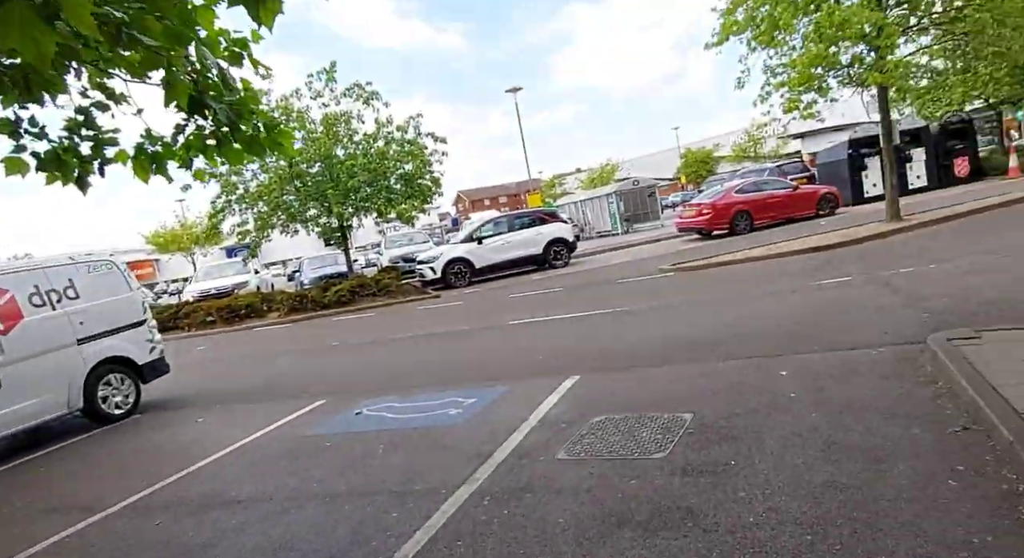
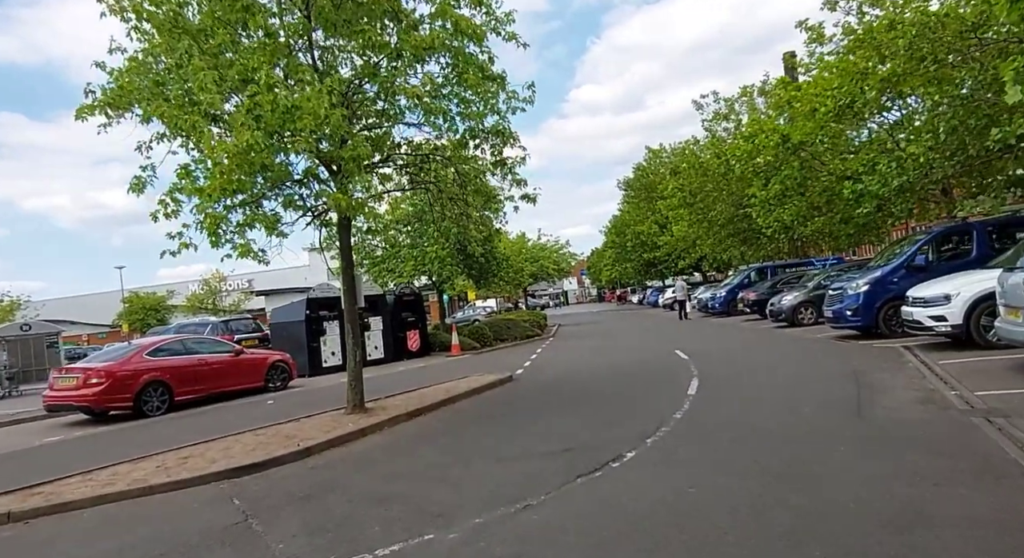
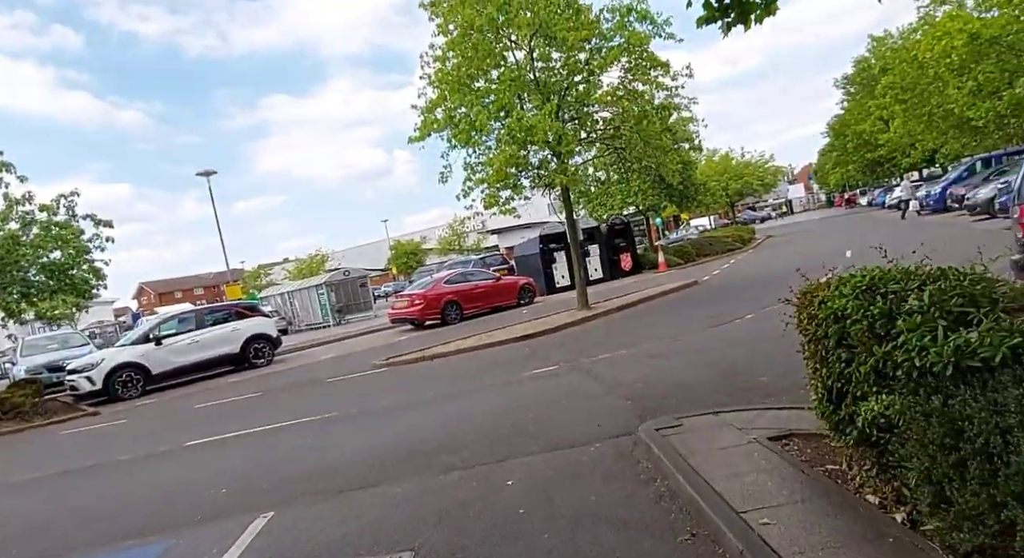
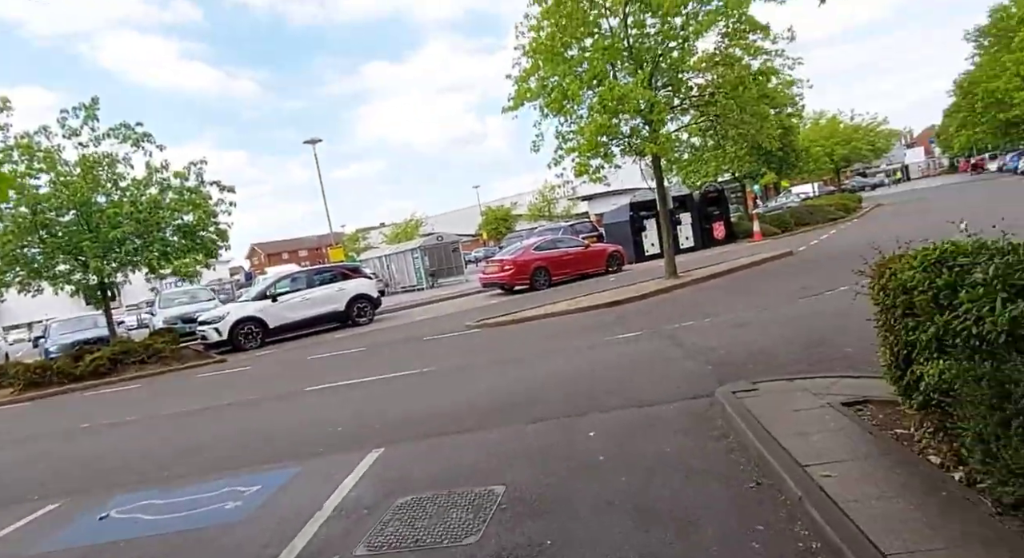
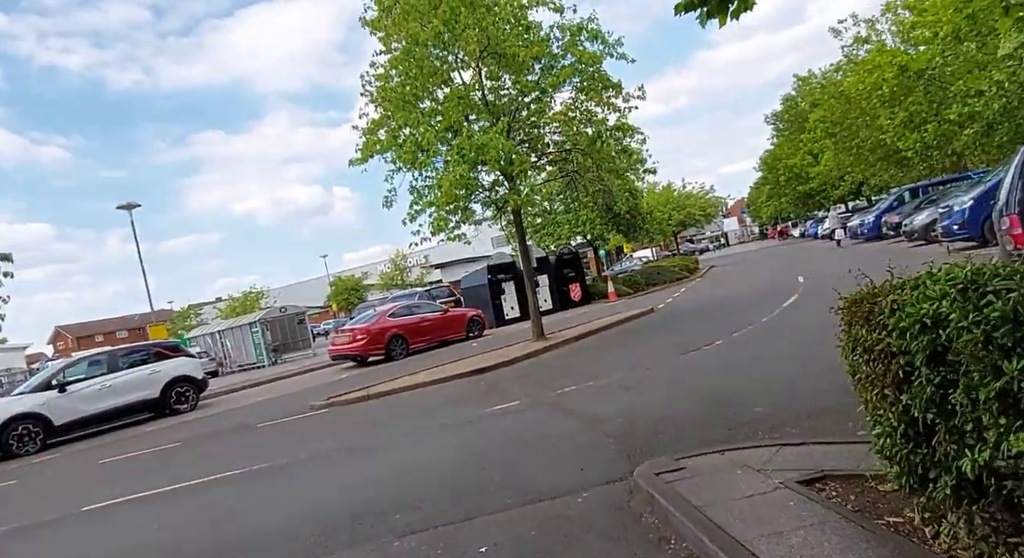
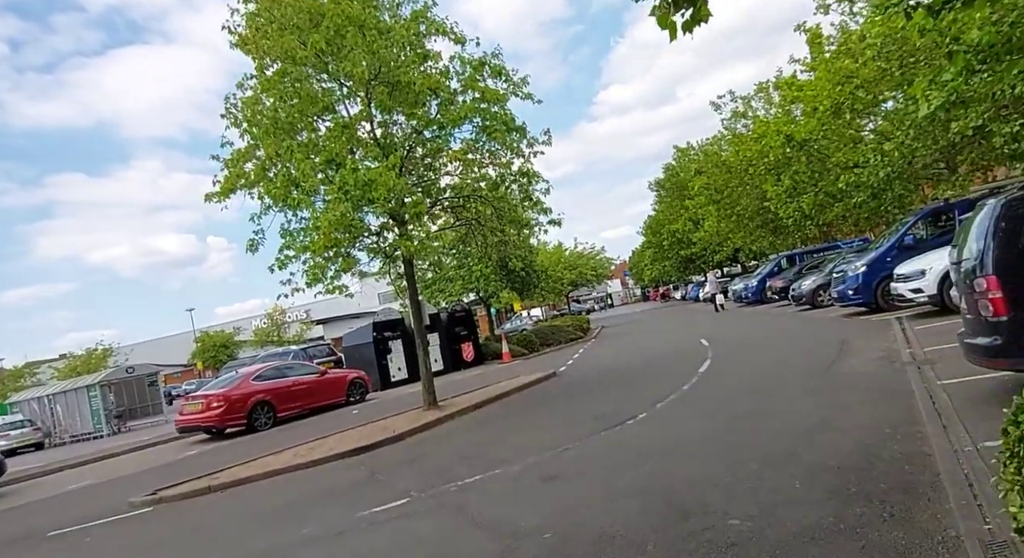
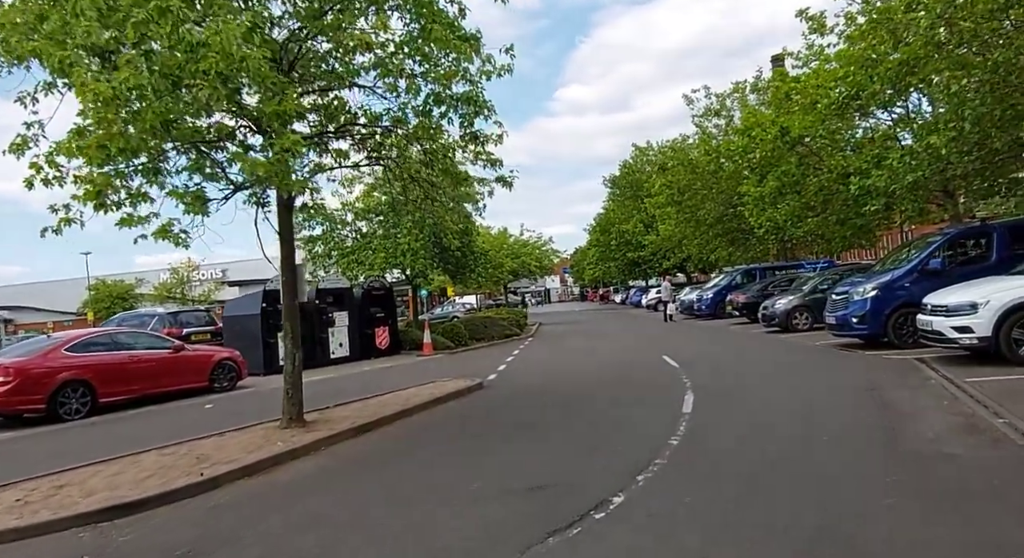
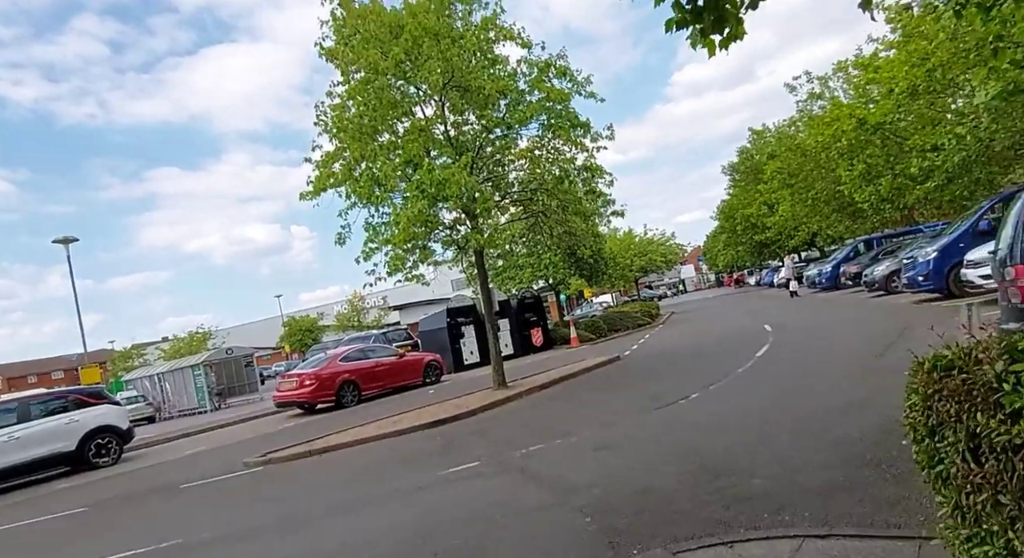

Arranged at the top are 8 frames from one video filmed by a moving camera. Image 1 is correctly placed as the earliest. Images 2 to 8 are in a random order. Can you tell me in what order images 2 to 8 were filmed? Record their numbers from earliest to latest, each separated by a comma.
4, 3, 5, 8, 6, 2, 7
